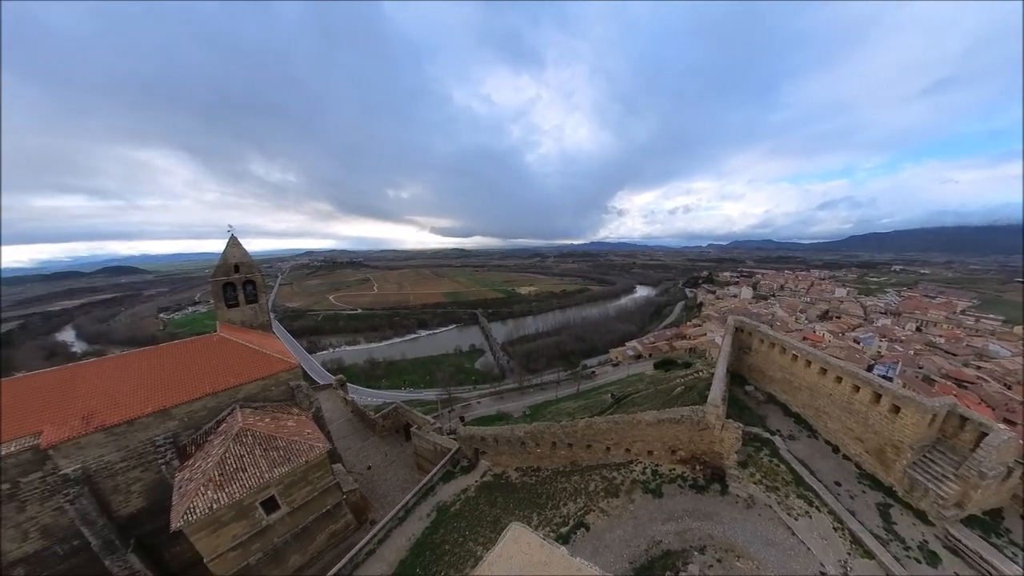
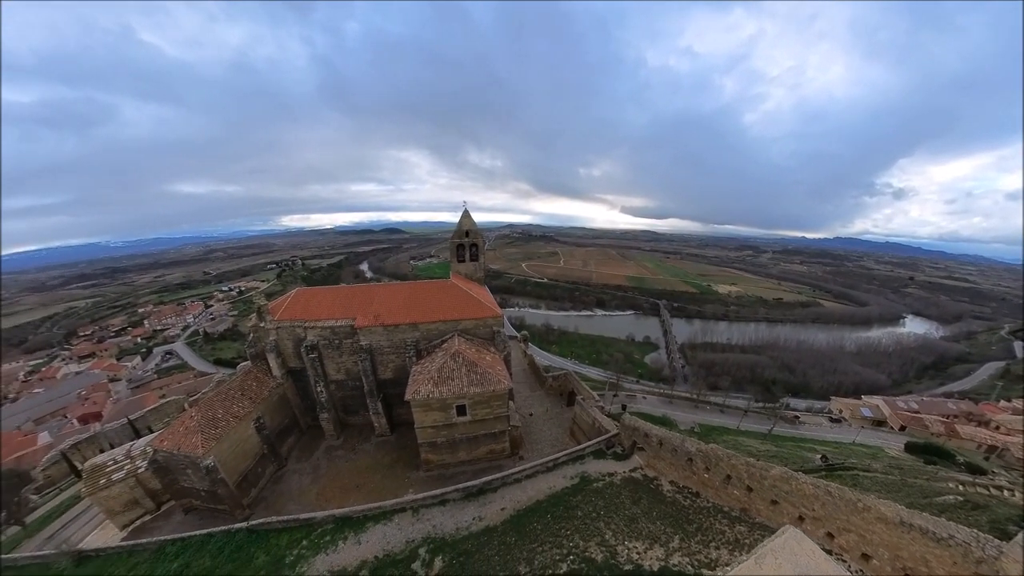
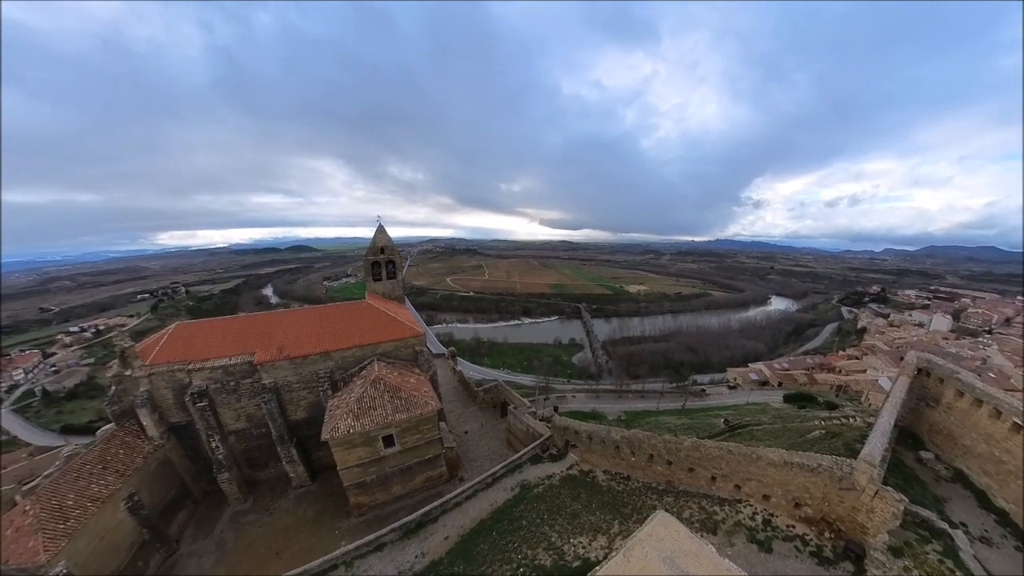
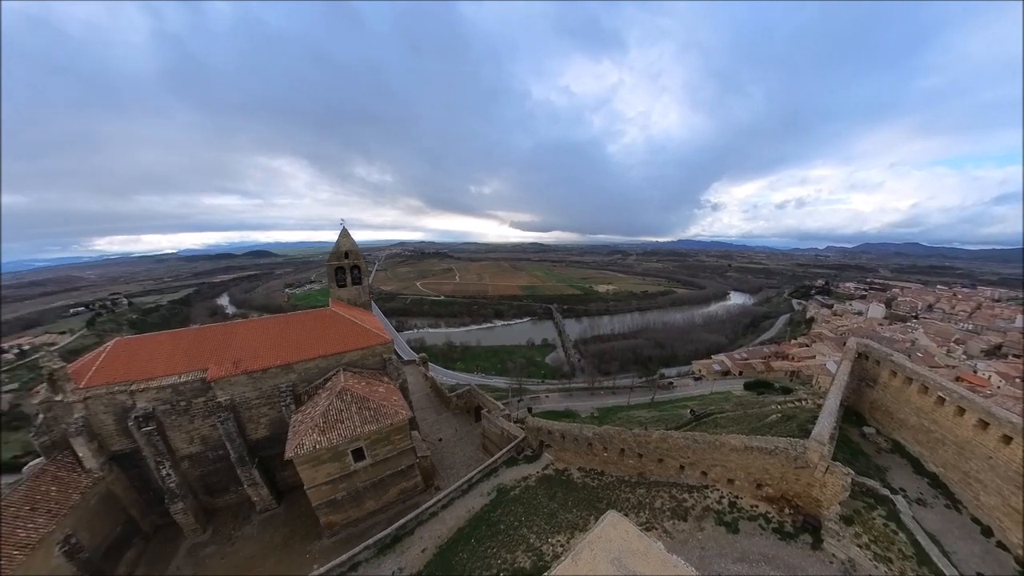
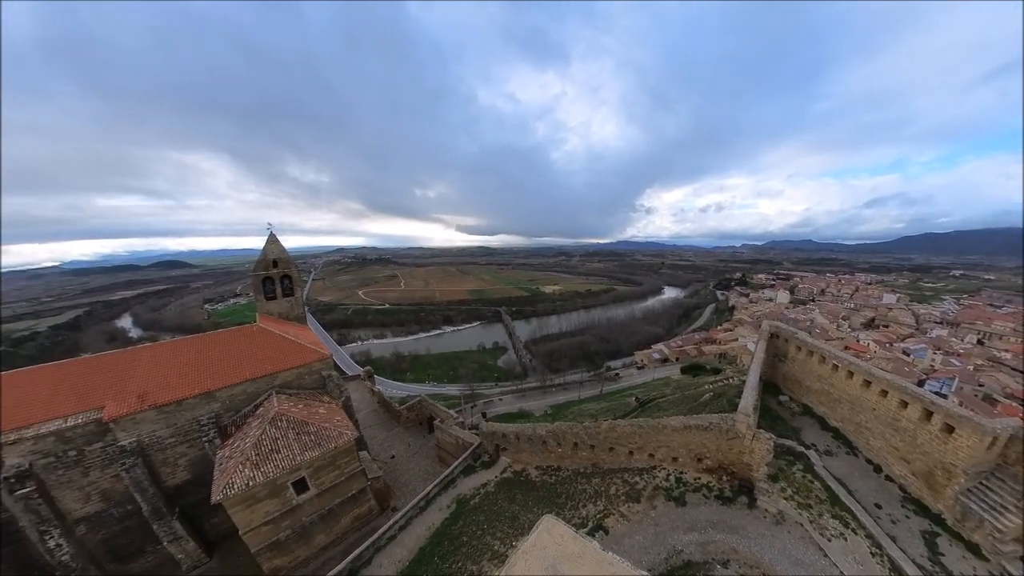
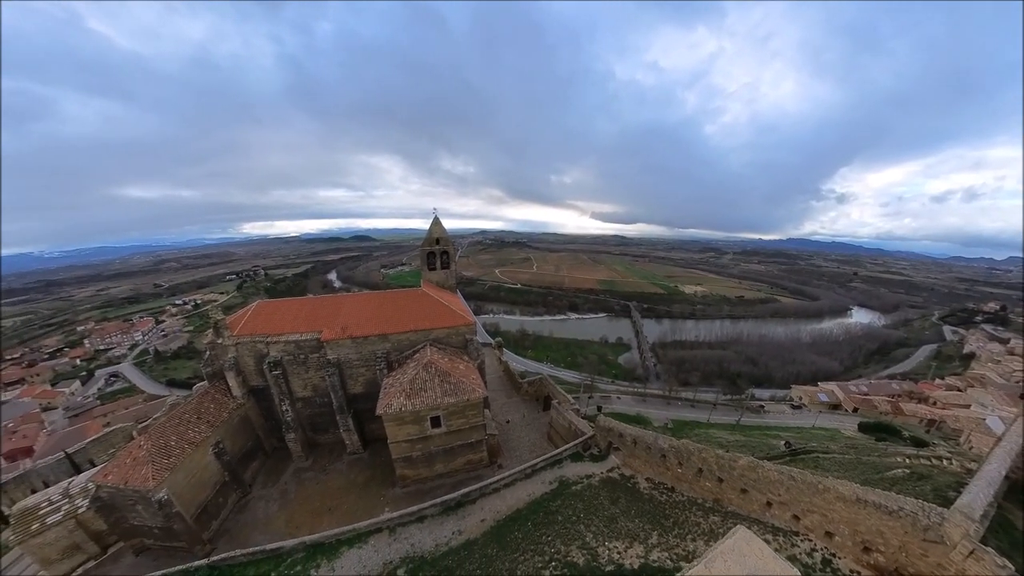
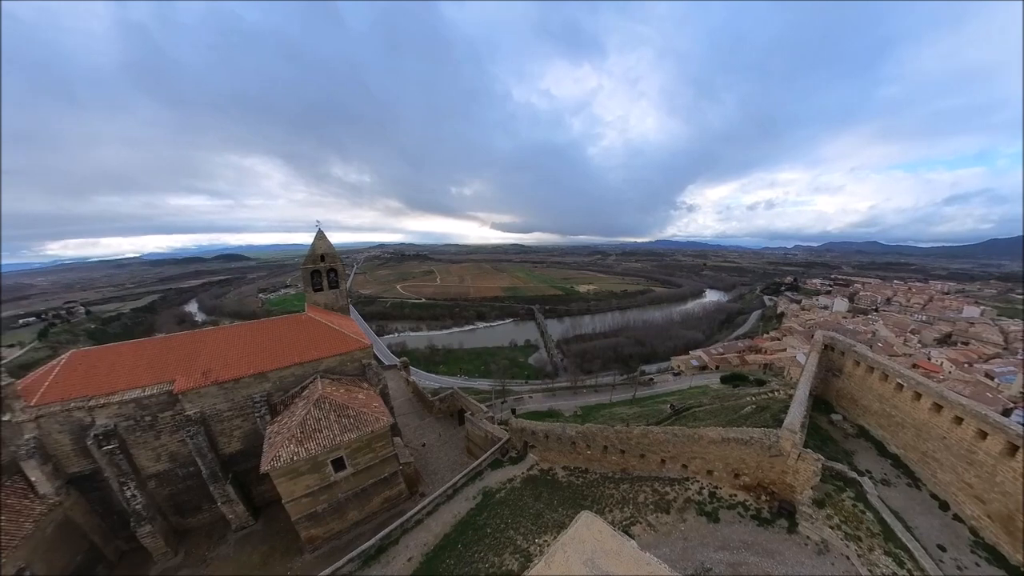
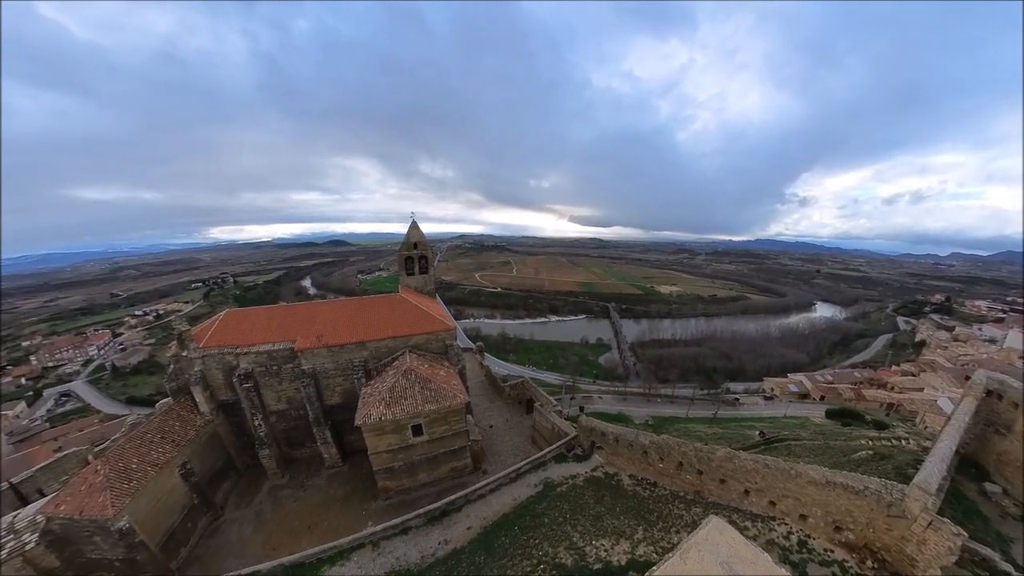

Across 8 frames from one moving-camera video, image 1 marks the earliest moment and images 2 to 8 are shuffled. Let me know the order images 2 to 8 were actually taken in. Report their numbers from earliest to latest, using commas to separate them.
5, 7, 4, 3, 8, 6, 2
